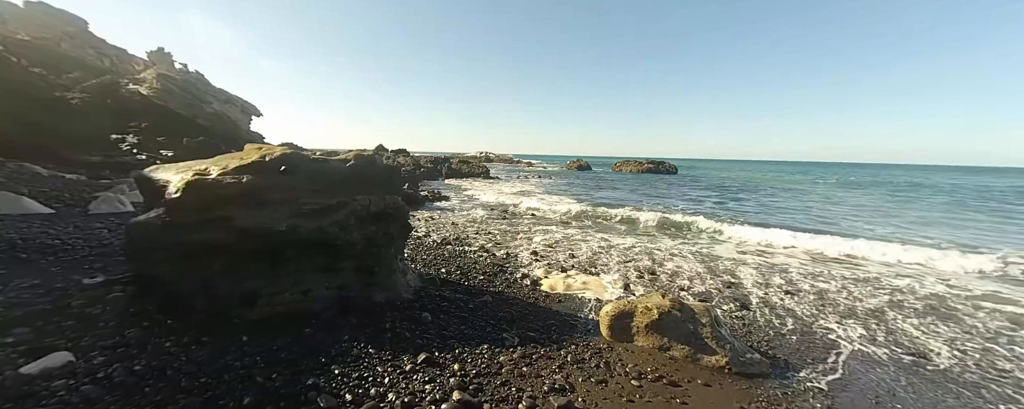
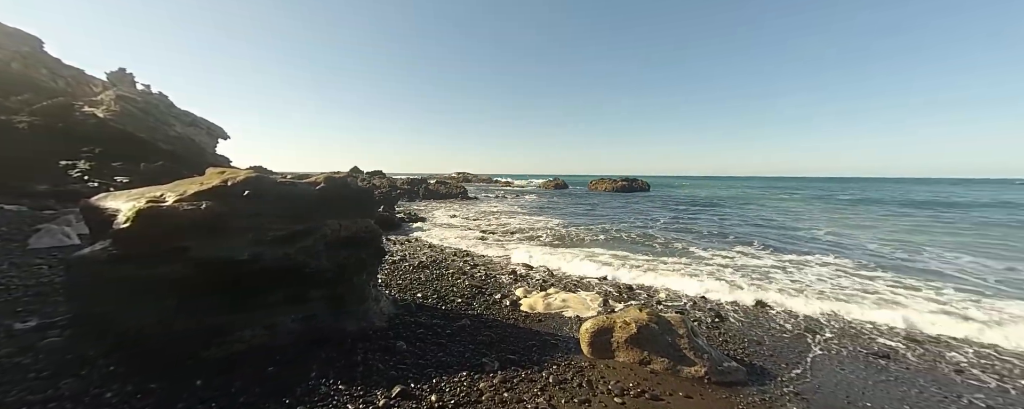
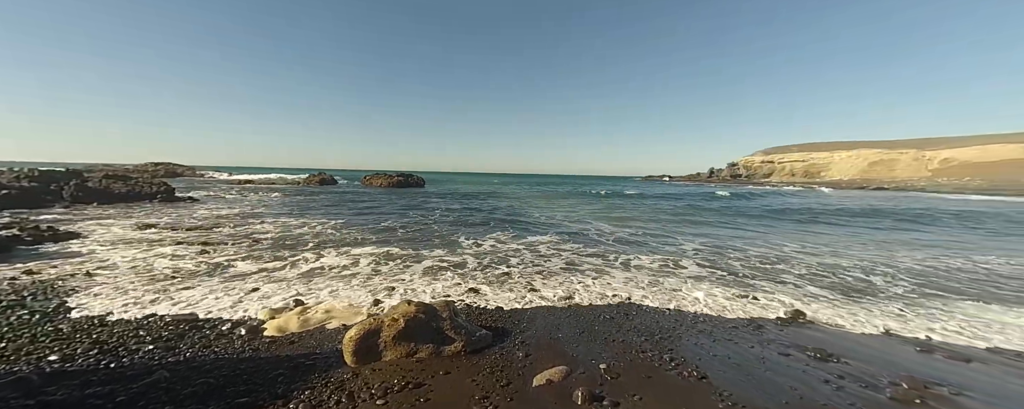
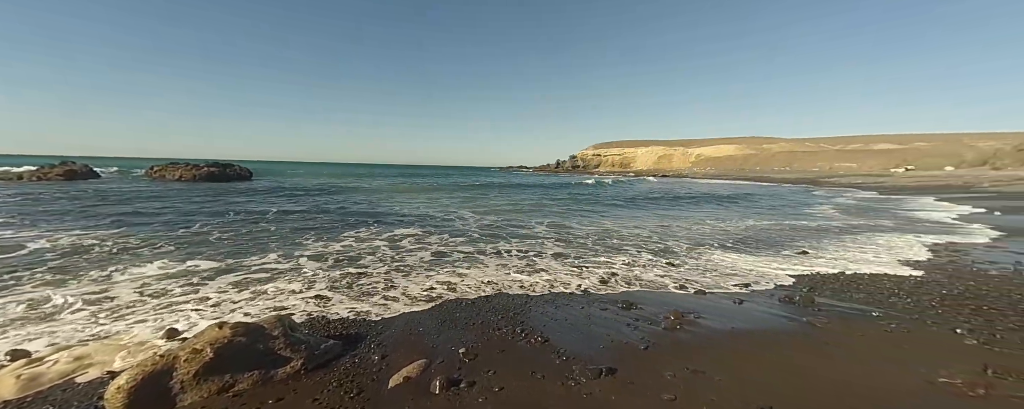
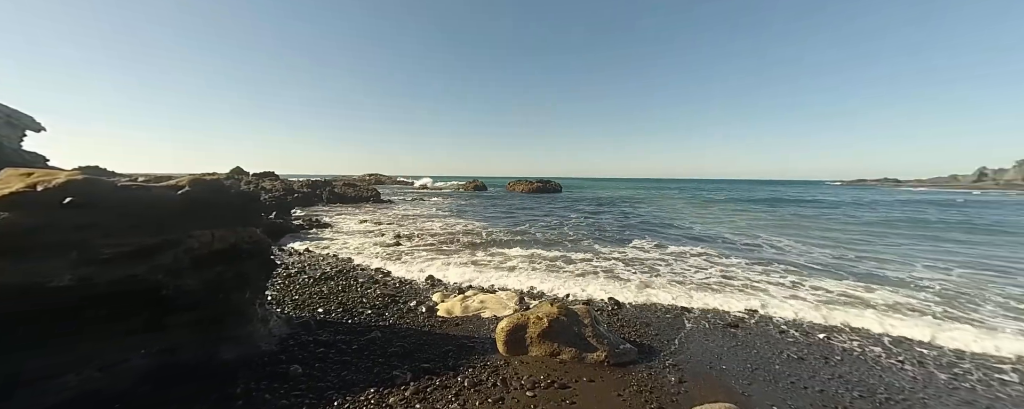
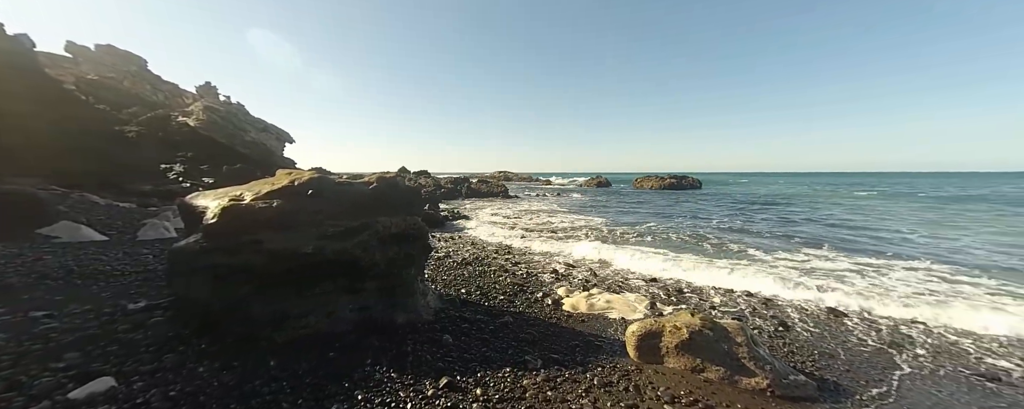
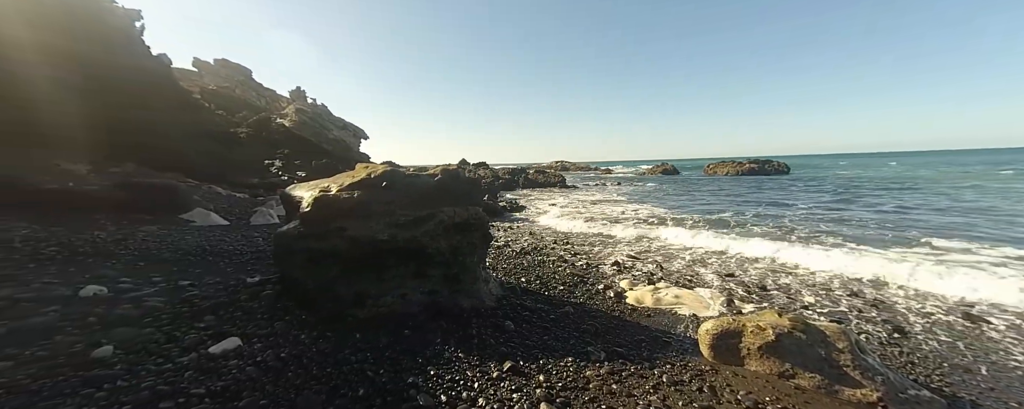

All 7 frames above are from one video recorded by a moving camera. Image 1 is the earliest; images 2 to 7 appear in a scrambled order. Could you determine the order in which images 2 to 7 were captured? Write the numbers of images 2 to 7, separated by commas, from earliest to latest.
7, 6, 2, 5, 3, 4
